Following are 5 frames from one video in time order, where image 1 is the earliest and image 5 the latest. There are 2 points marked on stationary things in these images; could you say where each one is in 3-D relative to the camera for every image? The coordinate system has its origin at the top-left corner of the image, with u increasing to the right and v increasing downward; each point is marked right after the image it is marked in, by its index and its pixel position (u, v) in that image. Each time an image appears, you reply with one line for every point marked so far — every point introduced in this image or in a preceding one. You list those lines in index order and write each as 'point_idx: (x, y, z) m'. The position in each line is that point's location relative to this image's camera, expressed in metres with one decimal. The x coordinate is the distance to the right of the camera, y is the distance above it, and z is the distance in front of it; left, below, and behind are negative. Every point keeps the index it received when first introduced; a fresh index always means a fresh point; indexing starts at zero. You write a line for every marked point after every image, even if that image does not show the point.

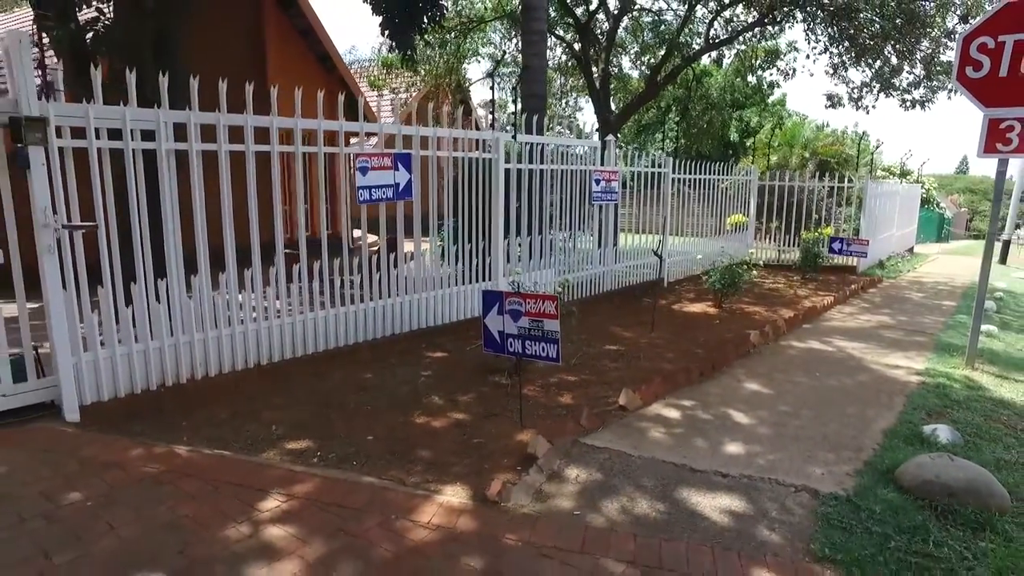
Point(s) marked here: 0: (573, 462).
0: (+0.4, -1.0, +4.0) m
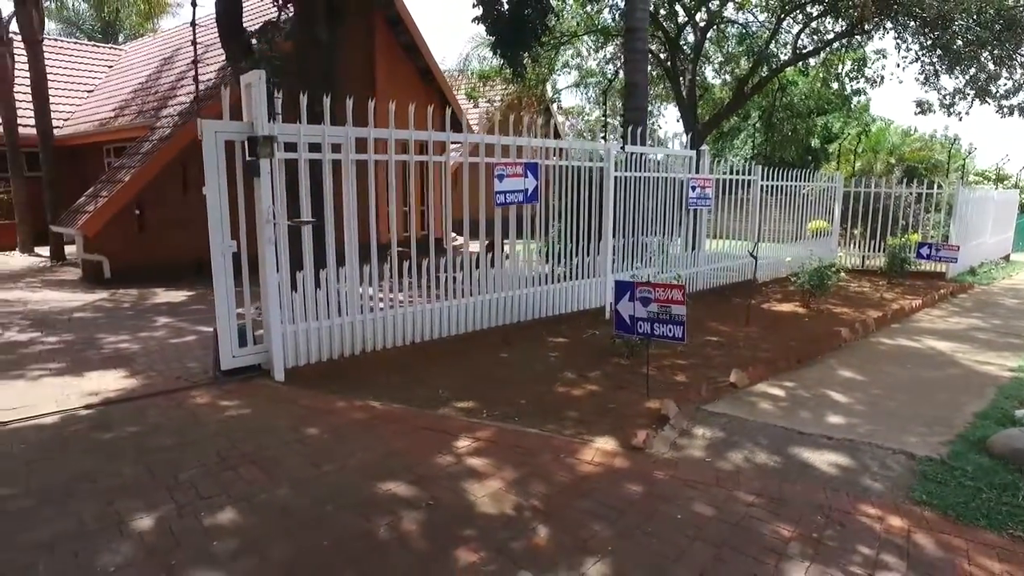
0: (+1.3, -0.9, +4.8) m
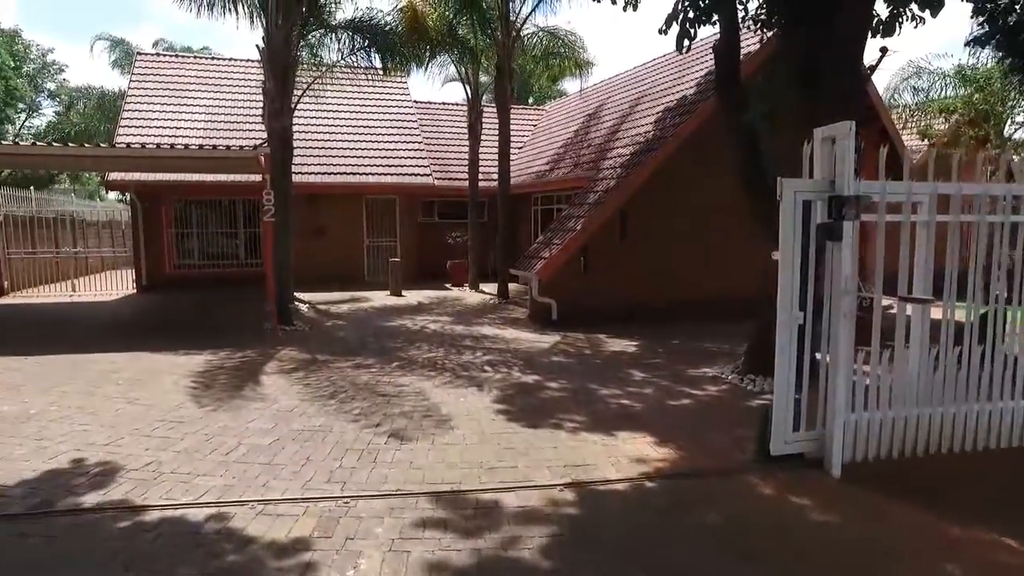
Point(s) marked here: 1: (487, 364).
0: (+4.7, -1.6, +2.5) m
1: (-0.3, -0.9, +8.7) m
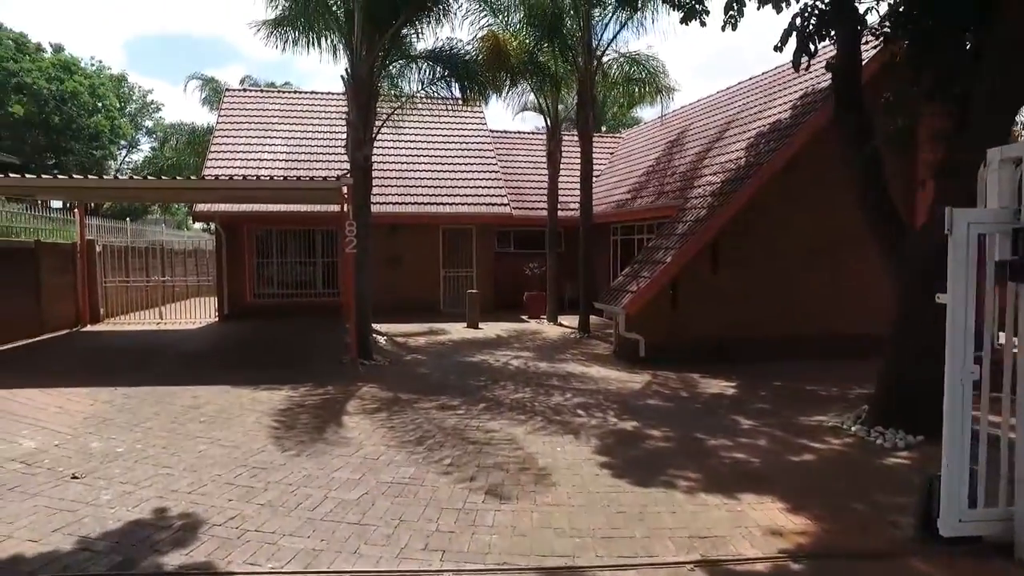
0: (+5.2, -1.8, +1.5) m
1: (+0.8, -1.4, +8.1) m
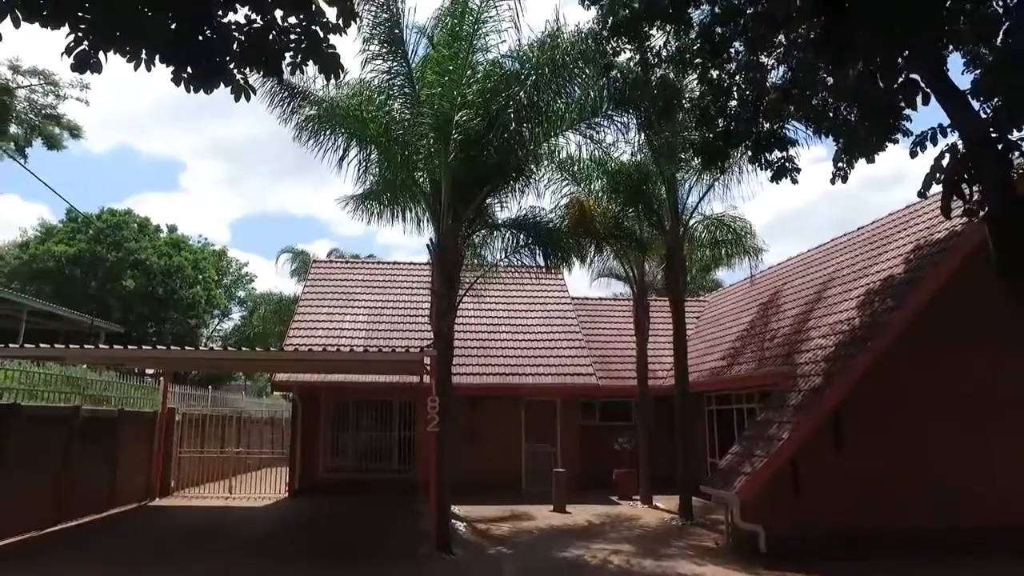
0: (+5.5, -2.0, -0.5) m
1: (+1.9, -3.2, +6.5) m
